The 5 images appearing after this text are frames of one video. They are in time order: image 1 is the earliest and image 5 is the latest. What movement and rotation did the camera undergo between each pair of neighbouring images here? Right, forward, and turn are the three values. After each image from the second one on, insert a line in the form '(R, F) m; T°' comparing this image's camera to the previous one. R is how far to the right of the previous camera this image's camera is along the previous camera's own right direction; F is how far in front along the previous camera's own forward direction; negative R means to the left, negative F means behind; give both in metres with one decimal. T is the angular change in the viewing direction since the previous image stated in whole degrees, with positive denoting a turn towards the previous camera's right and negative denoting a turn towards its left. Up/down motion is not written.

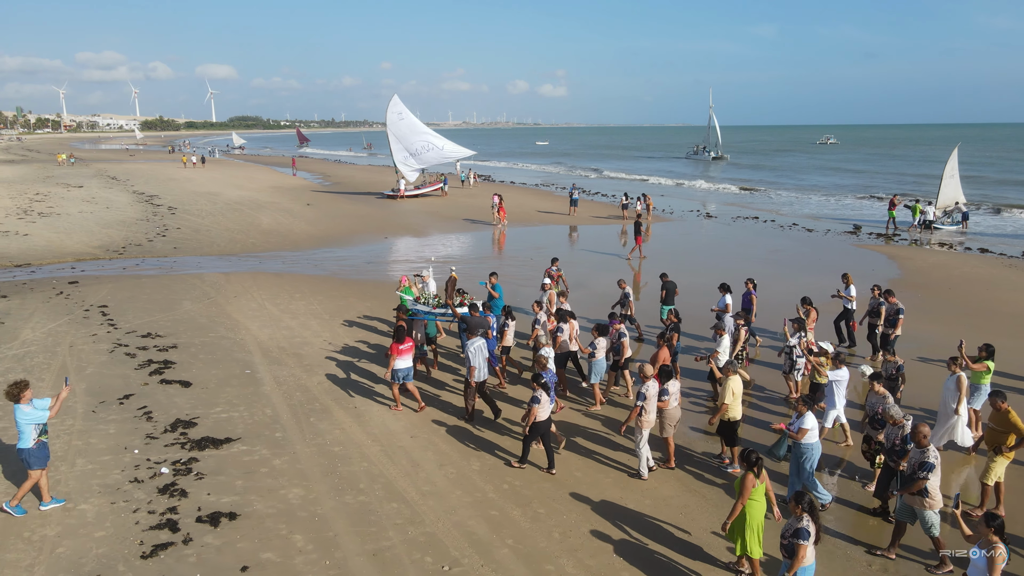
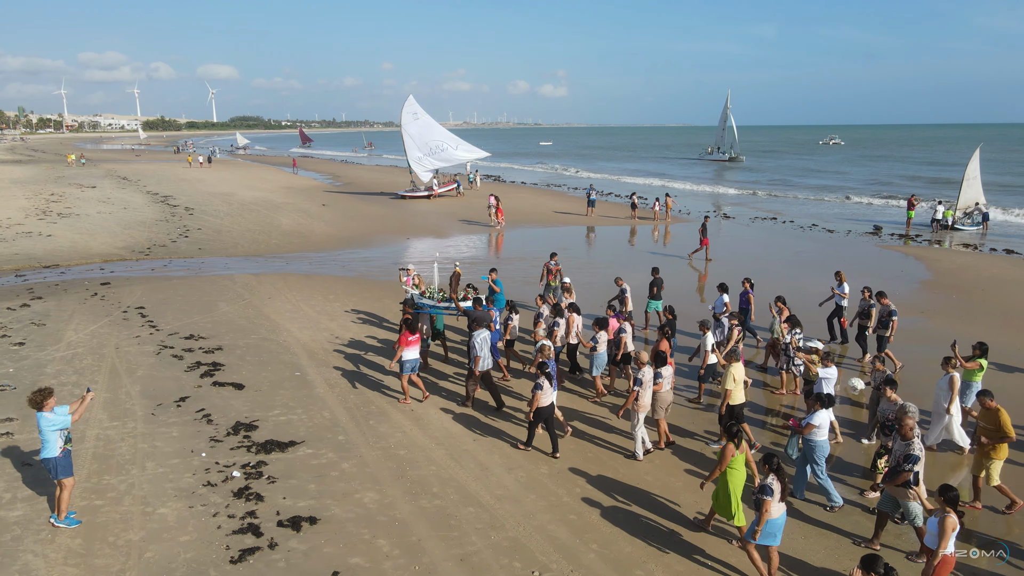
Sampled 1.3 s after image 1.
(-0.9, 0.0) m; 0°
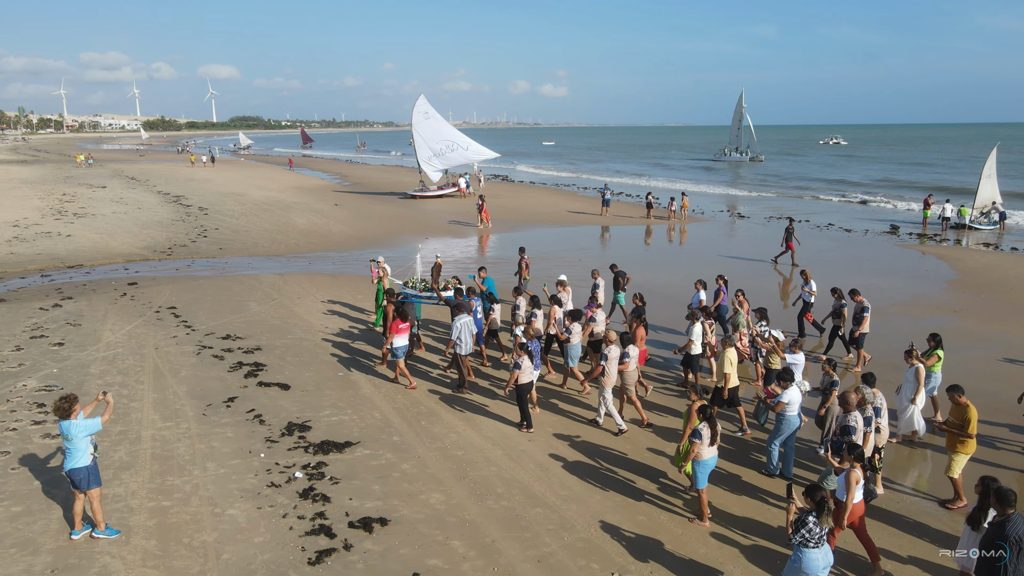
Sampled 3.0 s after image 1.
(-0.8, 0.0) m; 0°
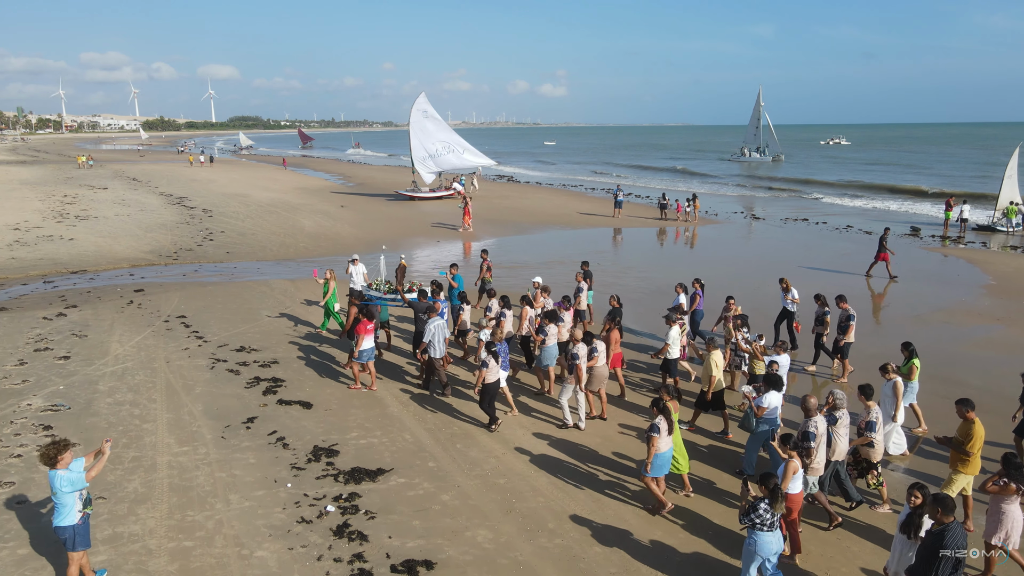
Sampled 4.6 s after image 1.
(-0.6, +0.6) m; 0°
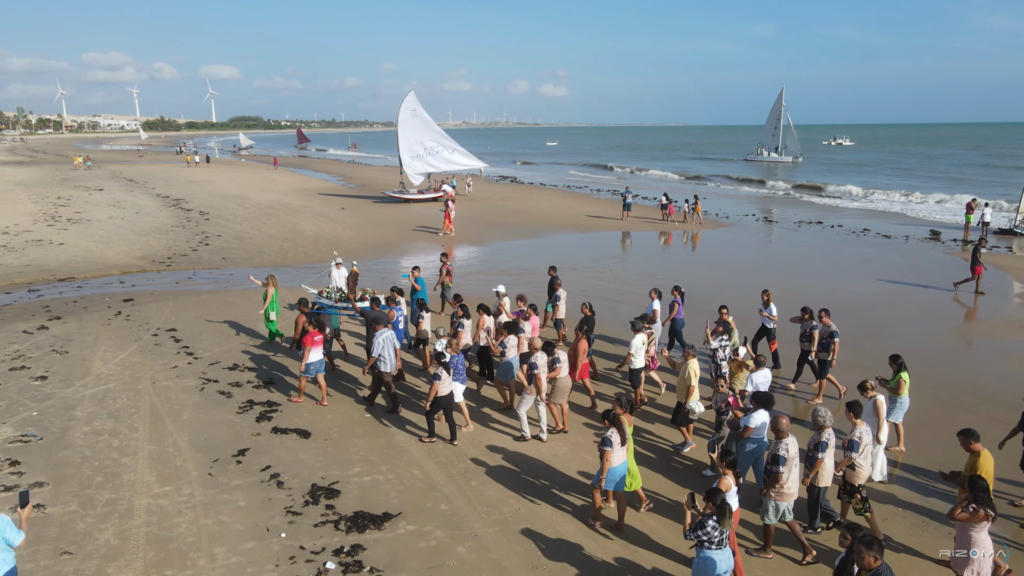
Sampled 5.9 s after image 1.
(-0.3, +0.9) m; 0°
